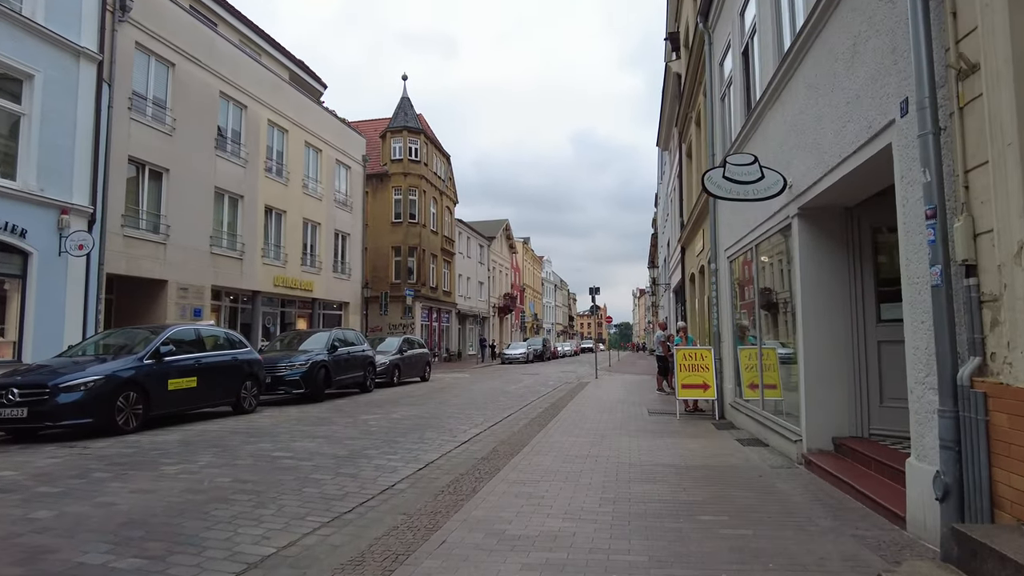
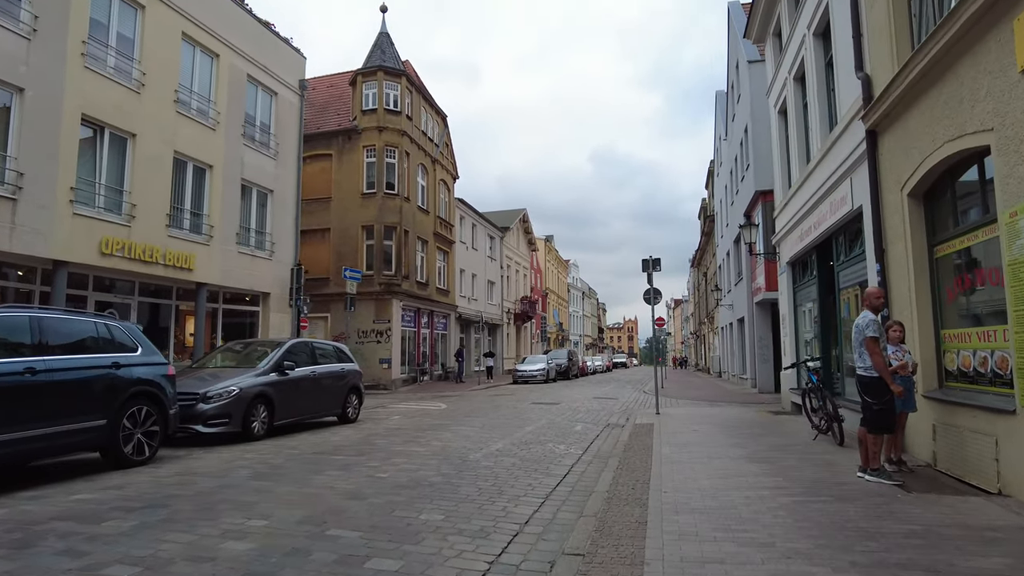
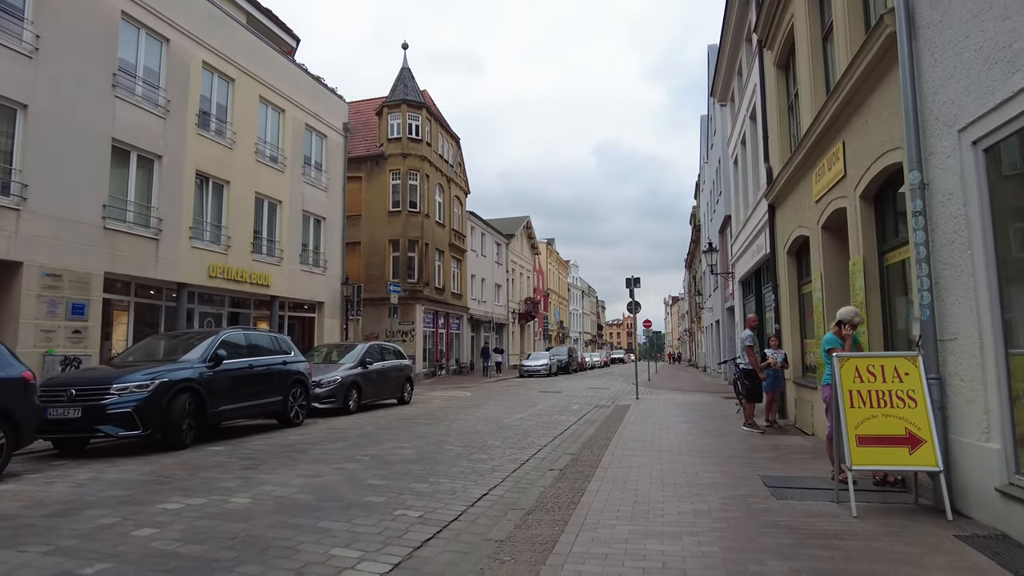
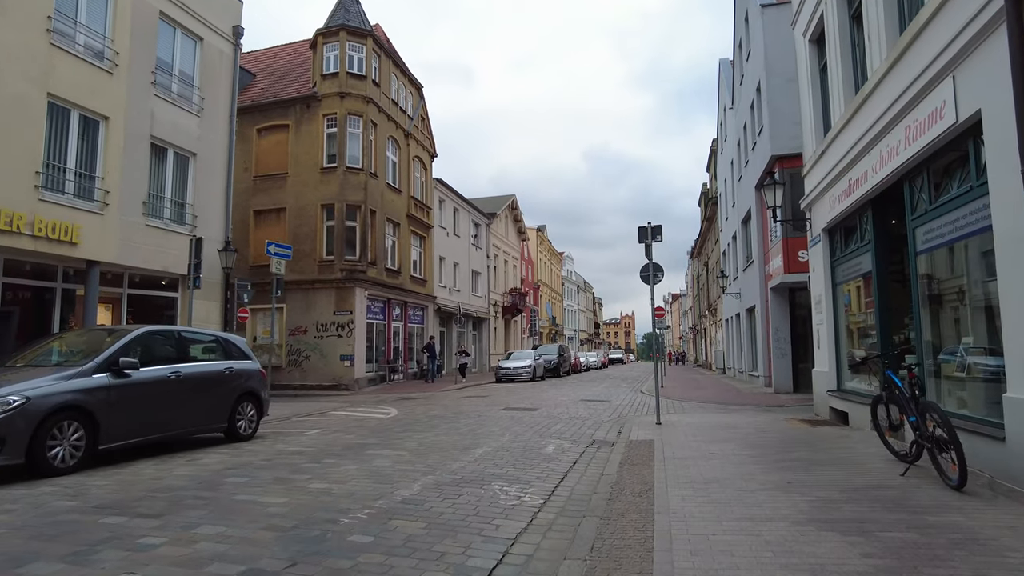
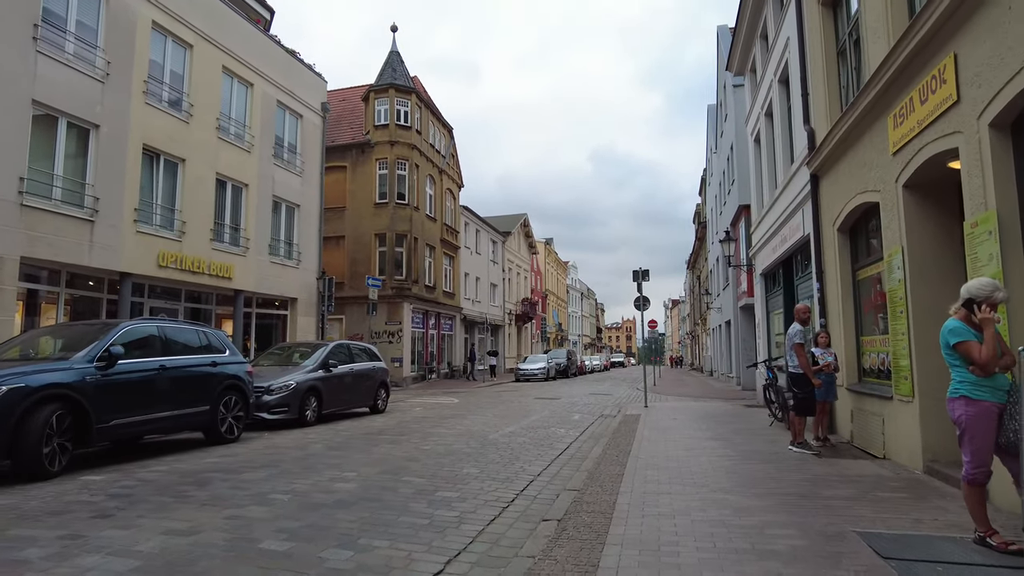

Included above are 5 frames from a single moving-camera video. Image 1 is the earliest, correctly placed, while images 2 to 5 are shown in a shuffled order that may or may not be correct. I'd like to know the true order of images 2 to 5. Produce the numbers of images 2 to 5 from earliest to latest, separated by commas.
3, 5, 2, 4
